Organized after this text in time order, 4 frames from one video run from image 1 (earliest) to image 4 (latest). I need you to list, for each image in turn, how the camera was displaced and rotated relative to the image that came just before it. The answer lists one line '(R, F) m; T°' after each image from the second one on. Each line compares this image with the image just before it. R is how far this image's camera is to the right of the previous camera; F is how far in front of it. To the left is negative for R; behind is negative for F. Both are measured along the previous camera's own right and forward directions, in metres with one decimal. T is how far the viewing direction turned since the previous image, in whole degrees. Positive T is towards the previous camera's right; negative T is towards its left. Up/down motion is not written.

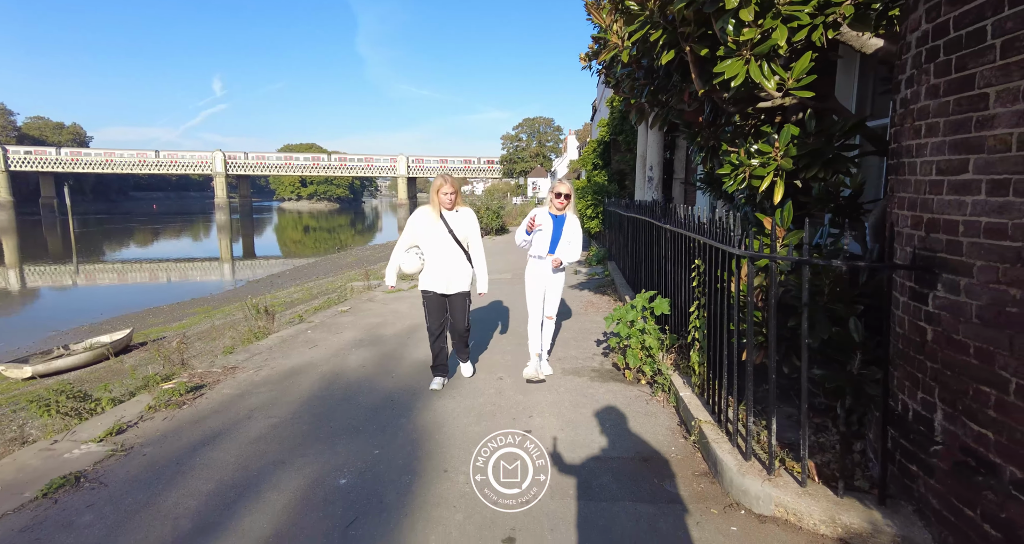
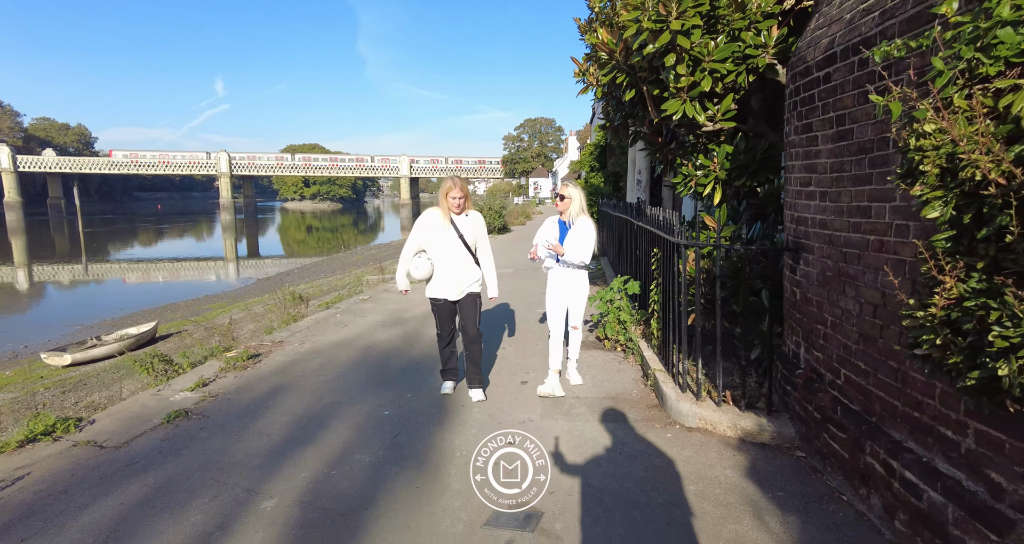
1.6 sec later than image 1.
(0.0, -1.2) m; 0°
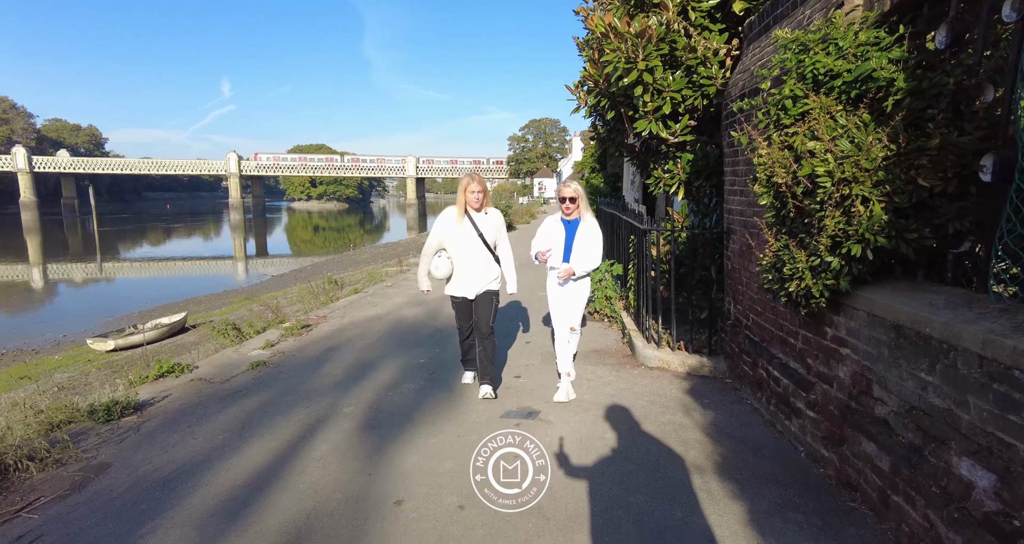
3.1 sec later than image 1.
(0.0, -1.3) m; -1°
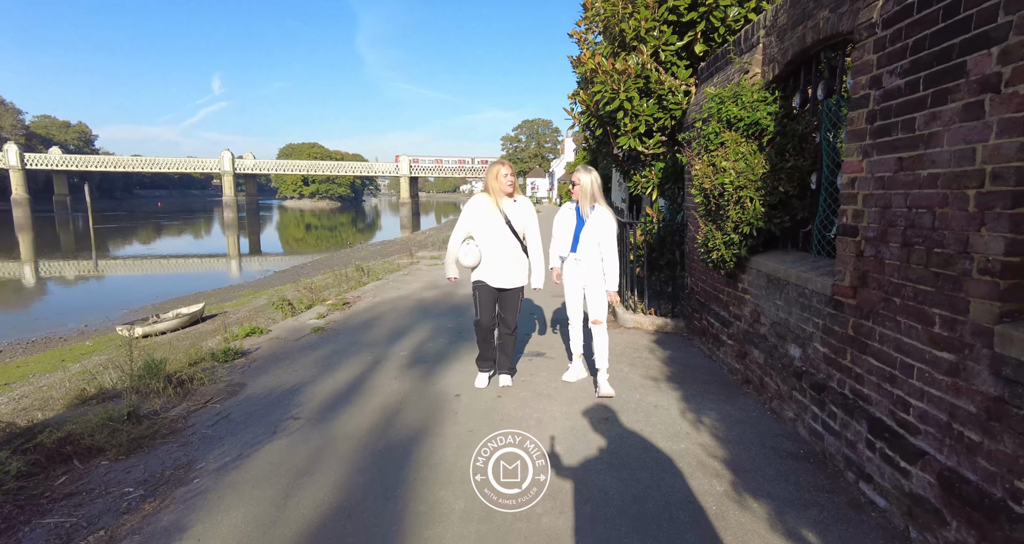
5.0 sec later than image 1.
(-0.2, -1.5) m; +1°
